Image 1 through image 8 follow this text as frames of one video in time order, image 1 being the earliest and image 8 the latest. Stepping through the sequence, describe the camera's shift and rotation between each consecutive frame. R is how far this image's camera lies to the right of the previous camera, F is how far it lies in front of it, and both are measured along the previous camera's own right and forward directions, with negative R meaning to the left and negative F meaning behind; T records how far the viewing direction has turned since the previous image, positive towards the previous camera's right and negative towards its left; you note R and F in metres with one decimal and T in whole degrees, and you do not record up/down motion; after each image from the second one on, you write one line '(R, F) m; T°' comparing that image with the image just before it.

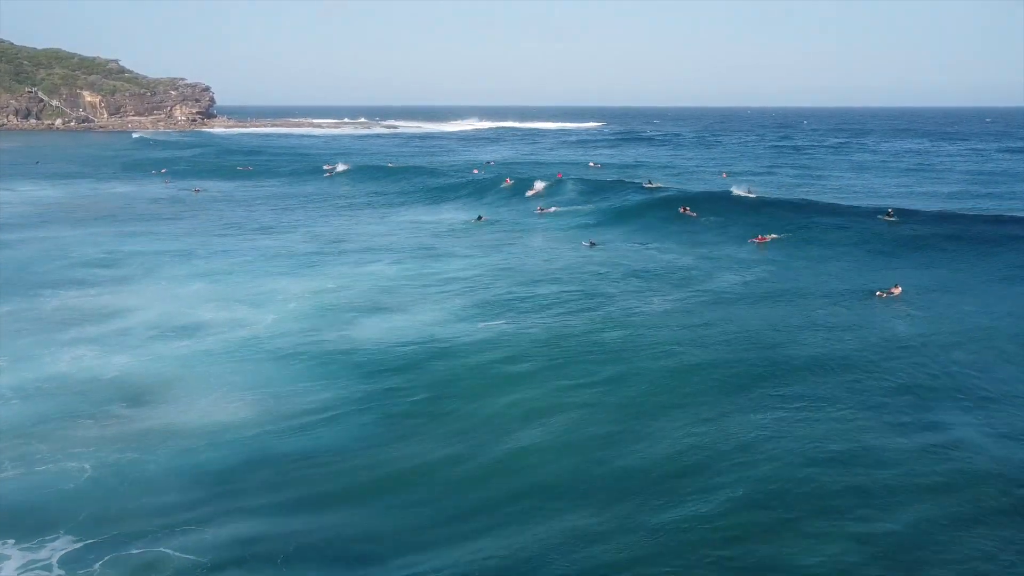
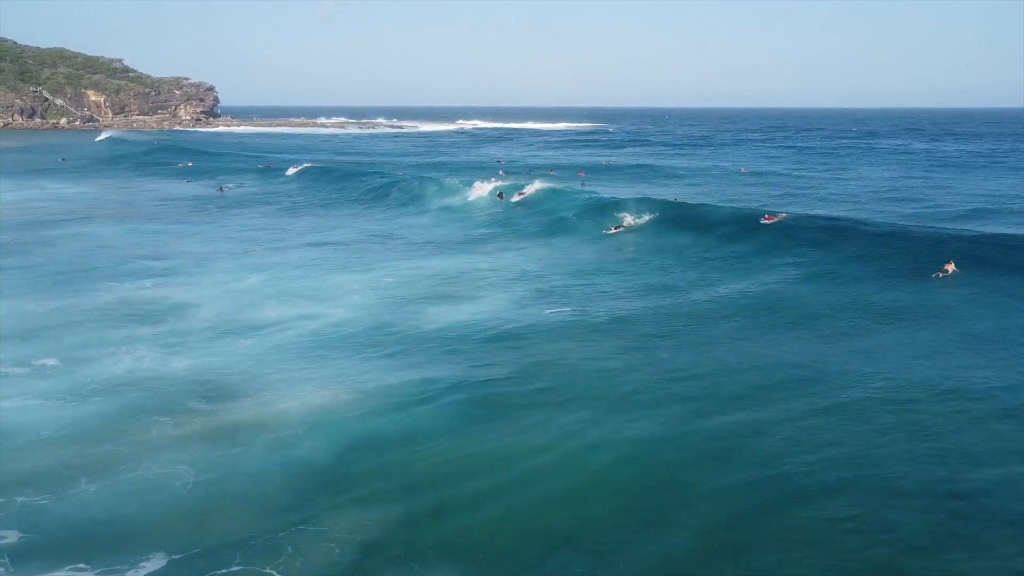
(-1.0, +0.1) m; 0°
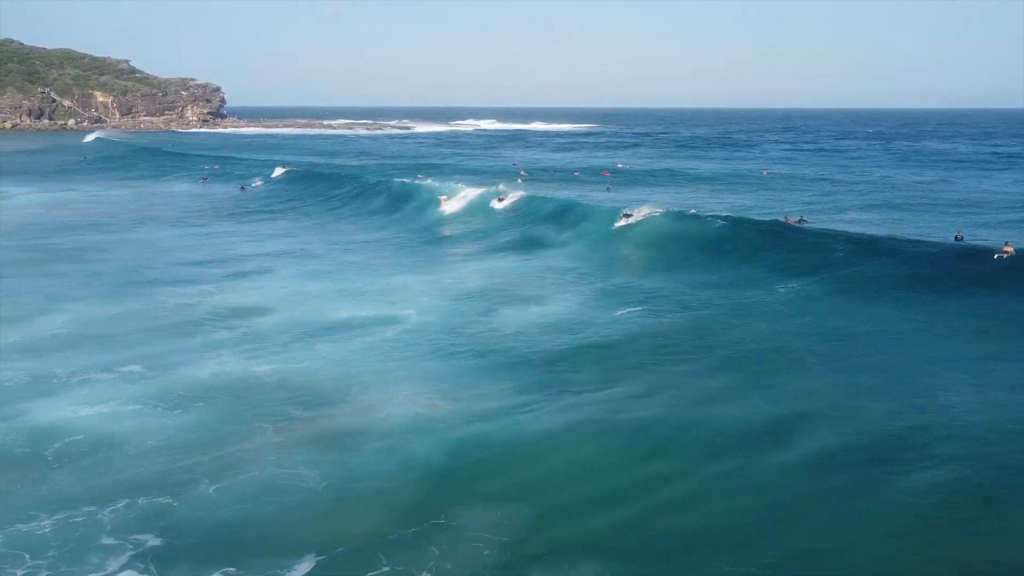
(-1.1, -0.1) m; 0°
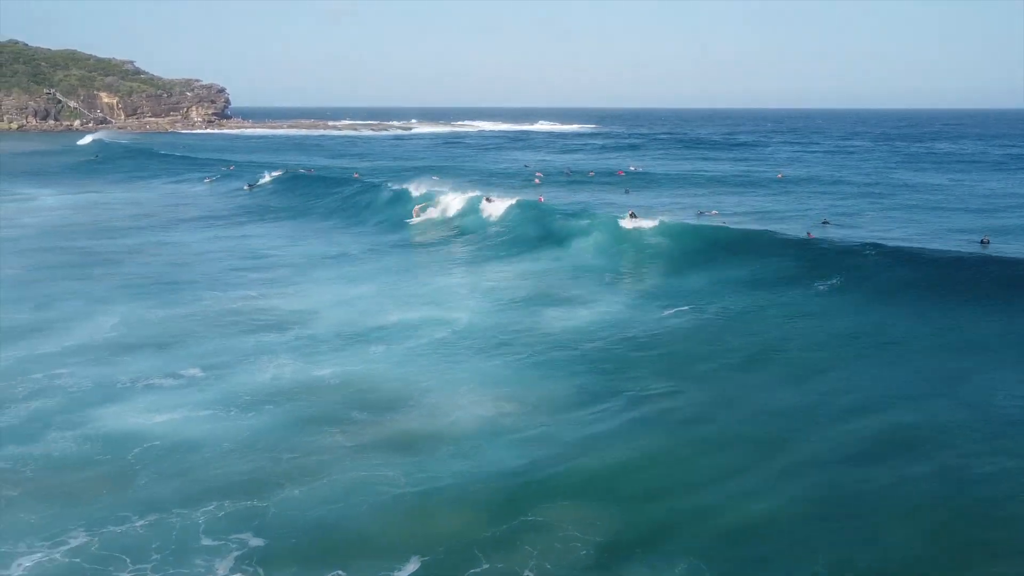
(-0.8, -0.1) m; 0°
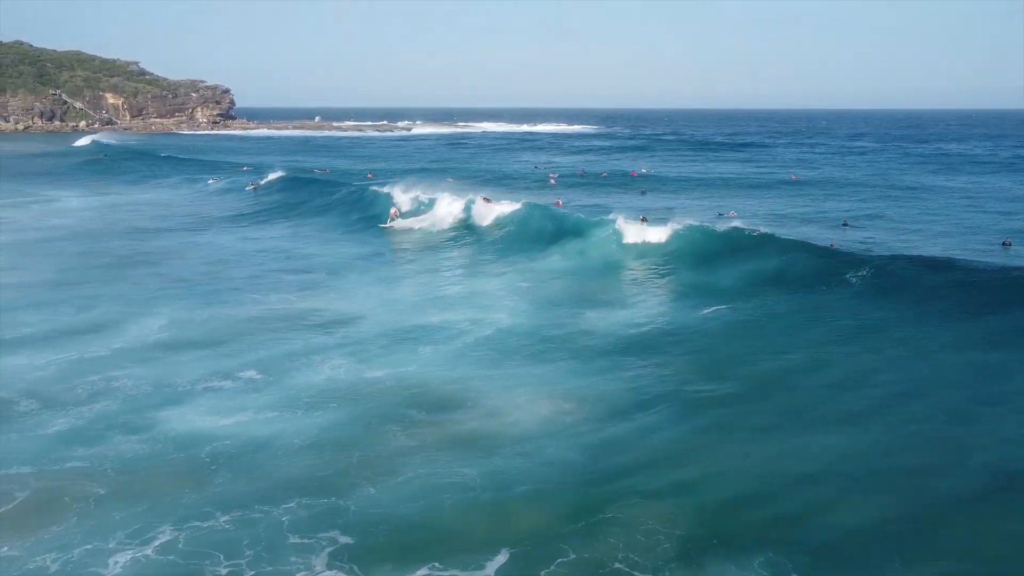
(-0.7, -0.2) m; 0°
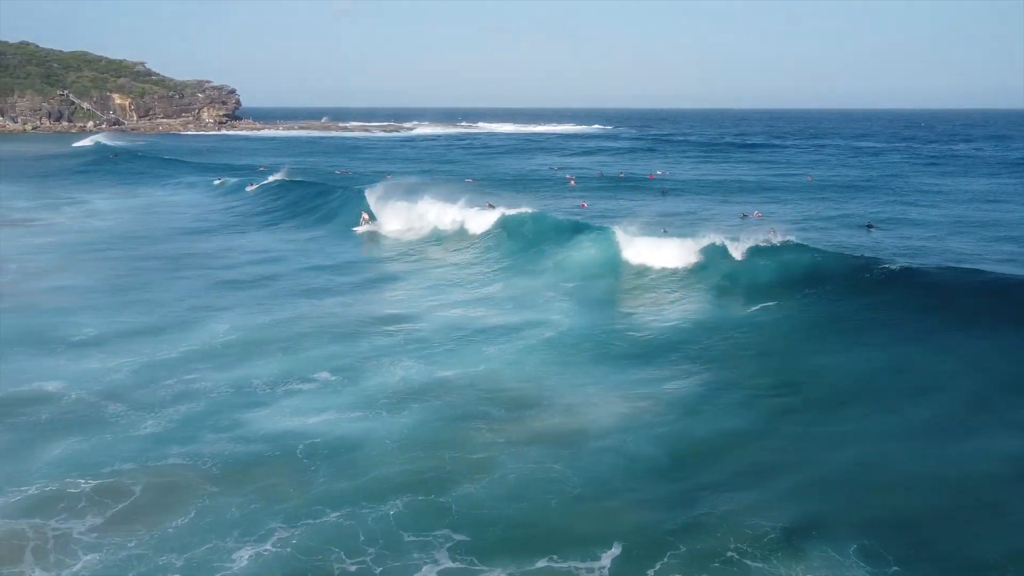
(-1.0, -0.4) m; 0°
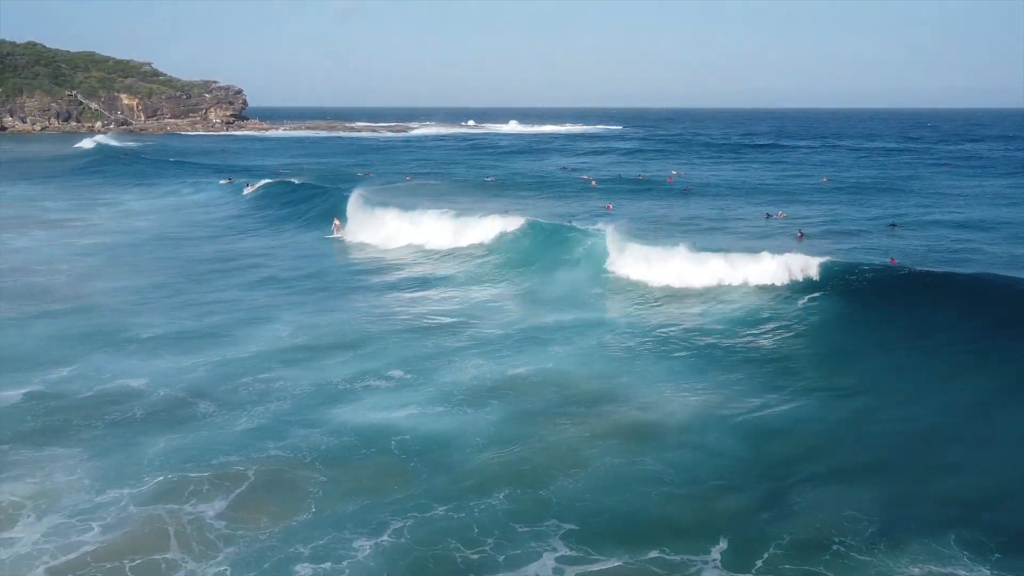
(-1.0, -0.4) m; 0°
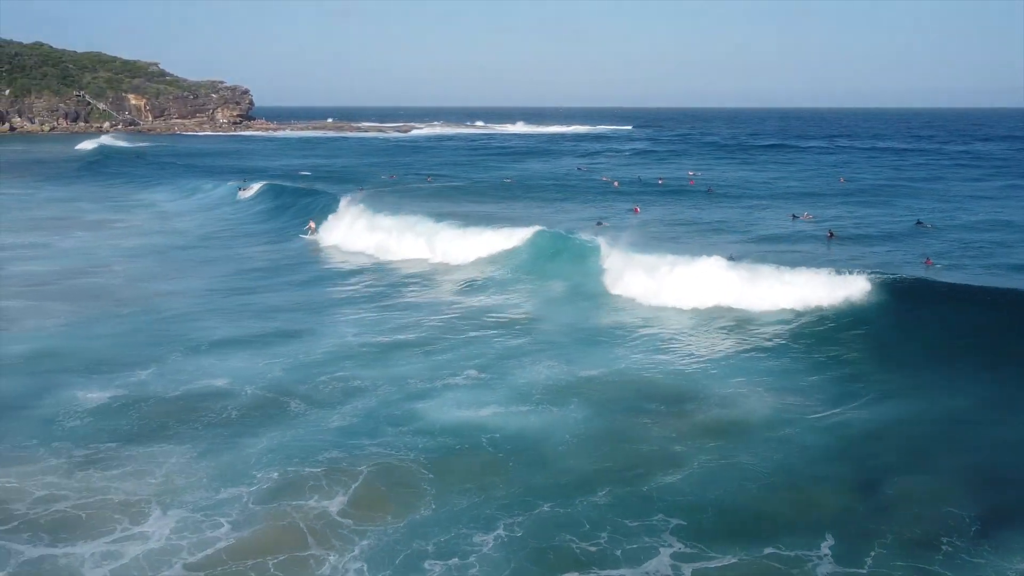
(-1.1, -0.3) m; 0°
